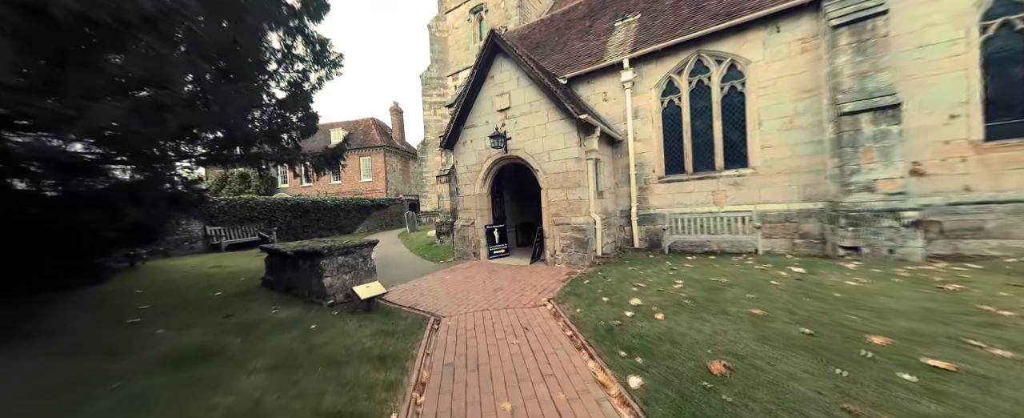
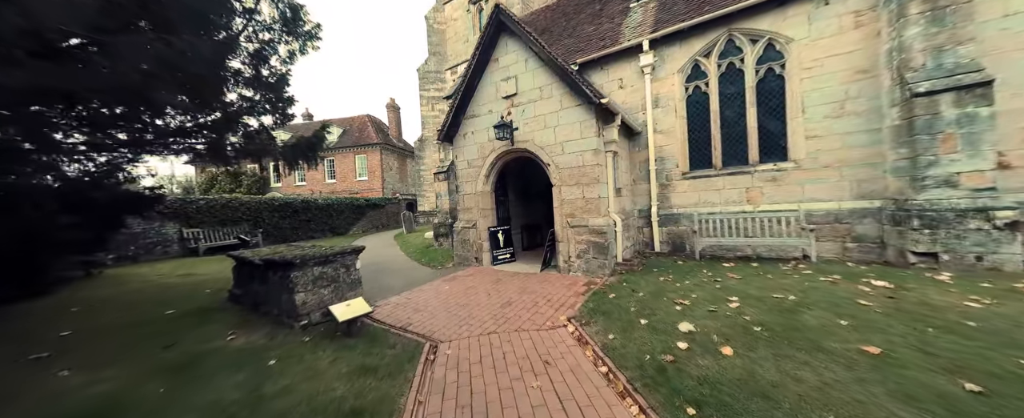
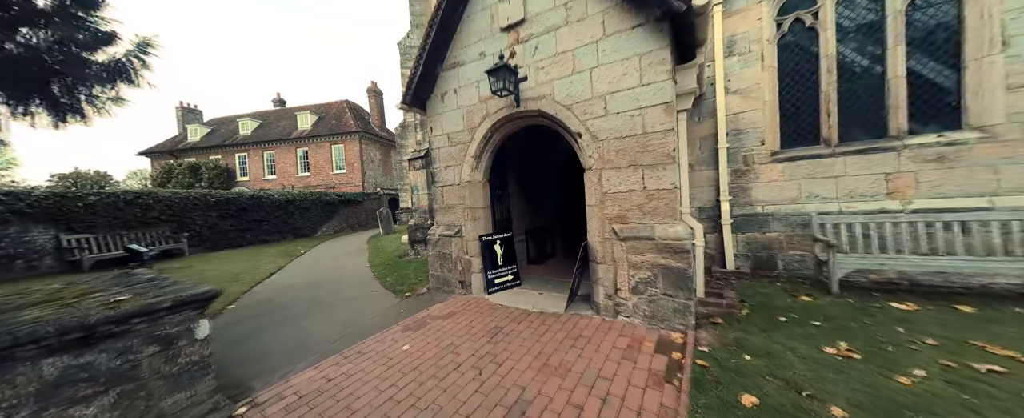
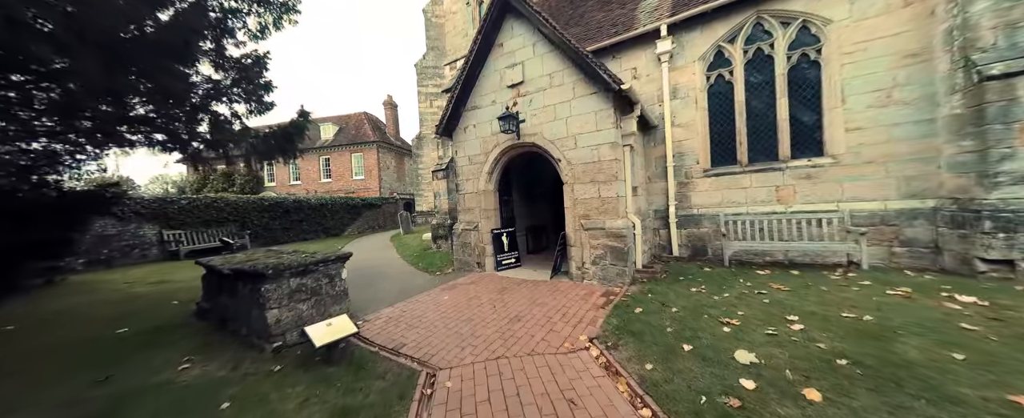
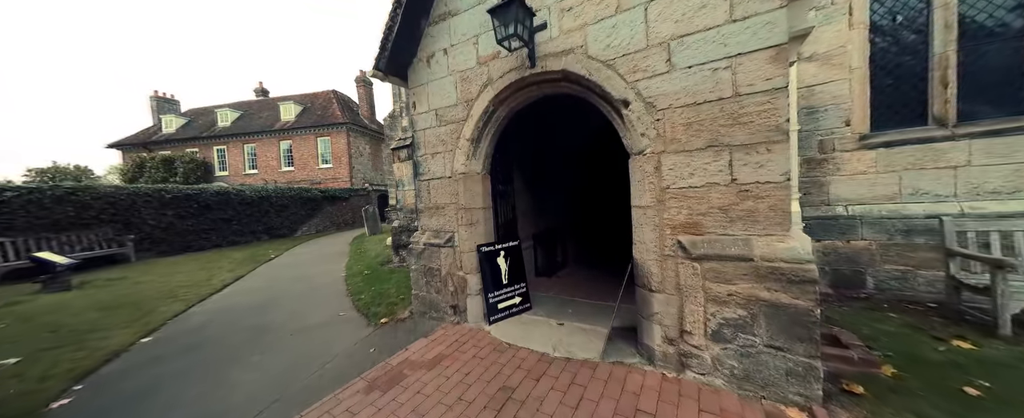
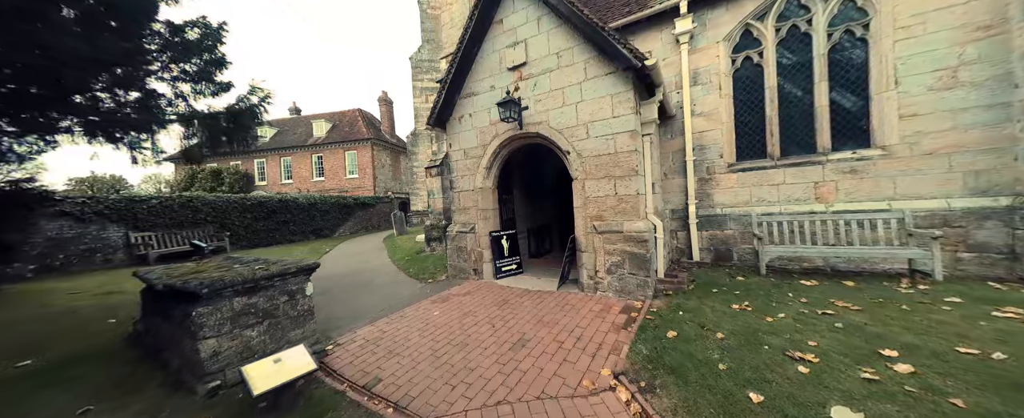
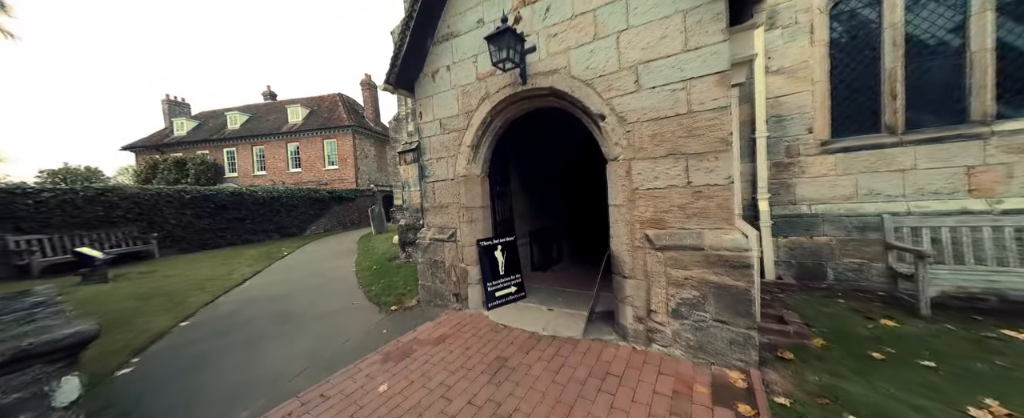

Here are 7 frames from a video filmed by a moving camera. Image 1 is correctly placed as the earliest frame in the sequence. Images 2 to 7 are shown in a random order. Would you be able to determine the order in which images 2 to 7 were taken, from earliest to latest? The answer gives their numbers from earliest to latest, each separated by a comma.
2, 4, 6, 3, 7, 5
